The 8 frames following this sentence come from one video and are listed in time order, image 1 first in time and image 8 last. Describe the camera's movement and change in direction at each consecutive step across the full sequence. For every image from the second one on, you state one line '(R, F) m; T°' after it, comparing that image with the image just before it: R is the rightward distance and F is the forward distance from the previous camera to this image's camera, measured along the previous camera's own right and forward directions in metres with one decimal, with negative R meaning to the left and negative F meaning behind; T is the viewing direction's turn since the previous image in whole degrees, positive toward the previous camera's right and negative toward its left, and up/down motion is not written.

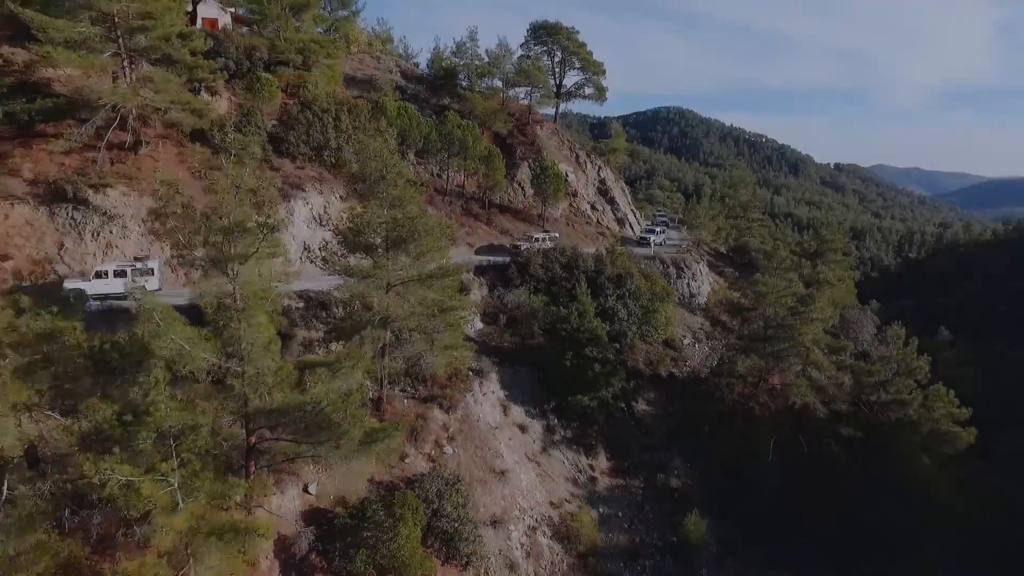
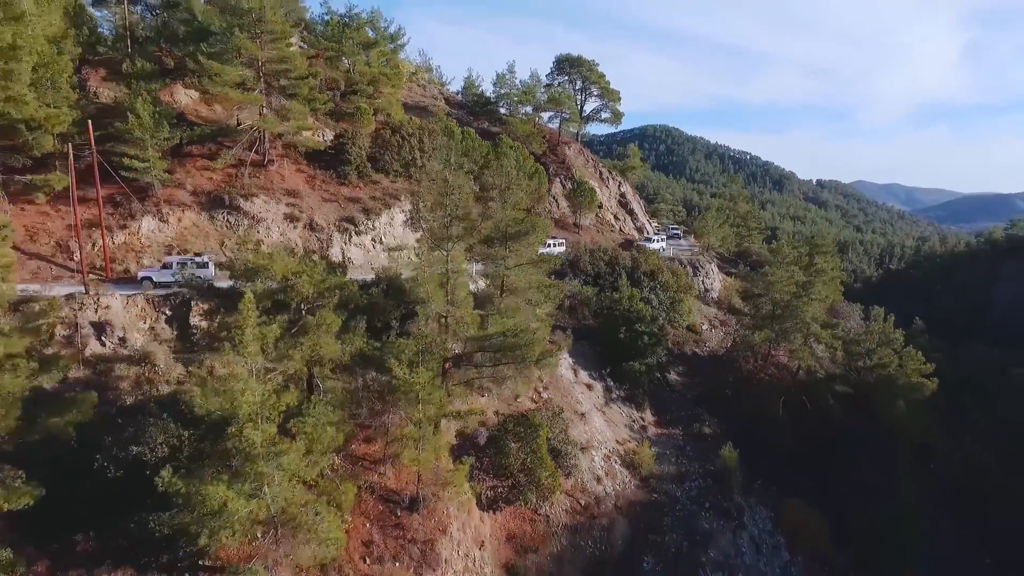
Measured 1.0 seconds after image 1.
(-3.3, -4.8) m; +1°
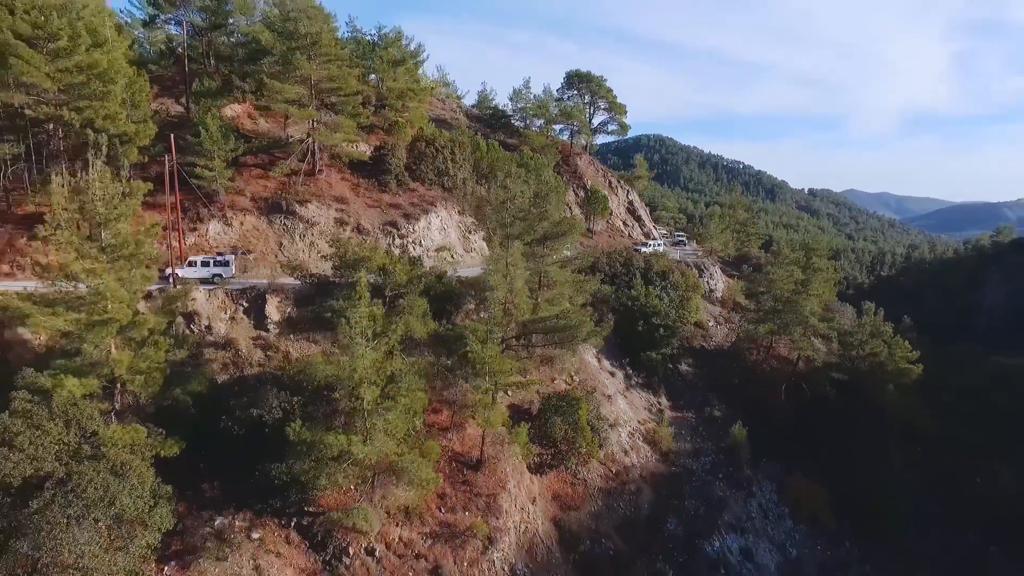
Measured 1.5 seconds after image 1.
(-1.6, -2.5) m; +1°
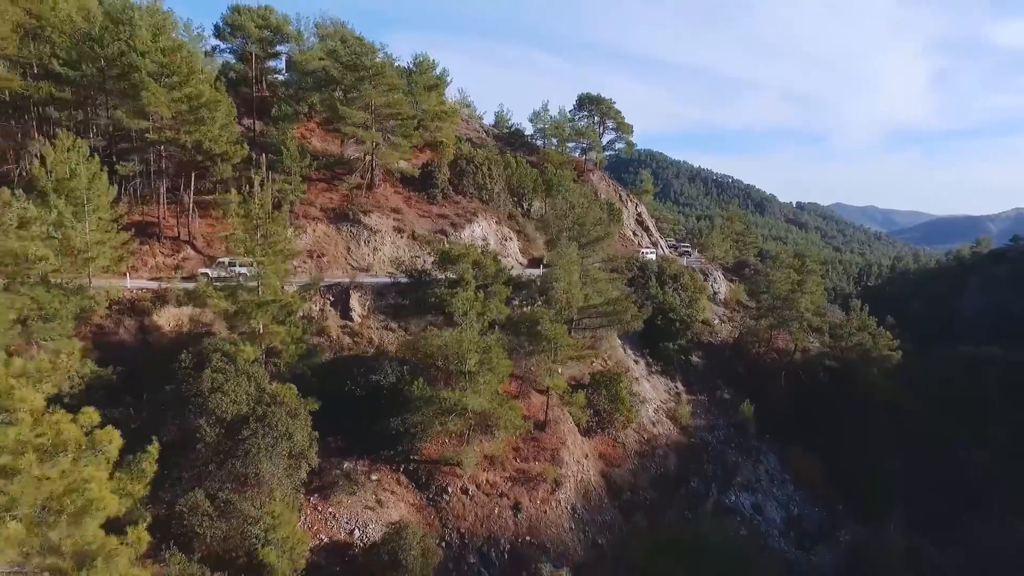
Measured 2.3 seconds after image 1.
(-2.4, -3.8) m; +1°
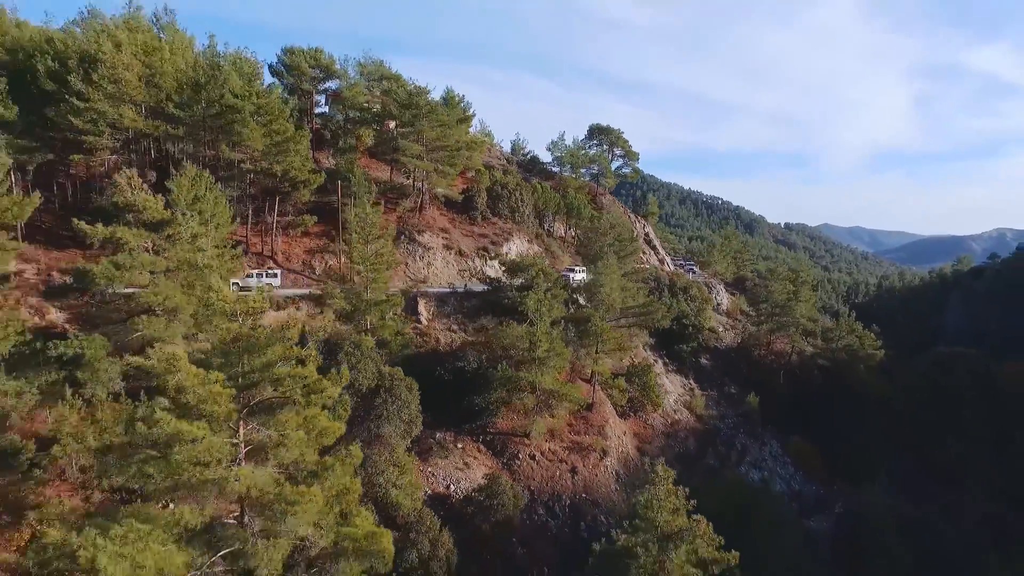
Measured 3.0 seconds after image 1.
(-2.6, -4.3) m; +1°
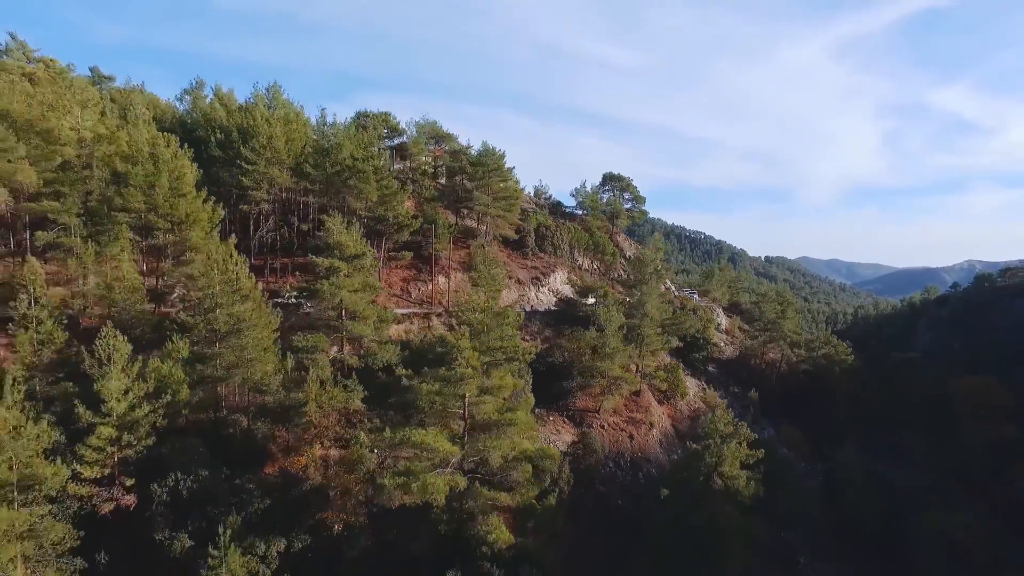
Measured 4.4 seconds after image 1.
(-4.9, -8.5) m; +2°
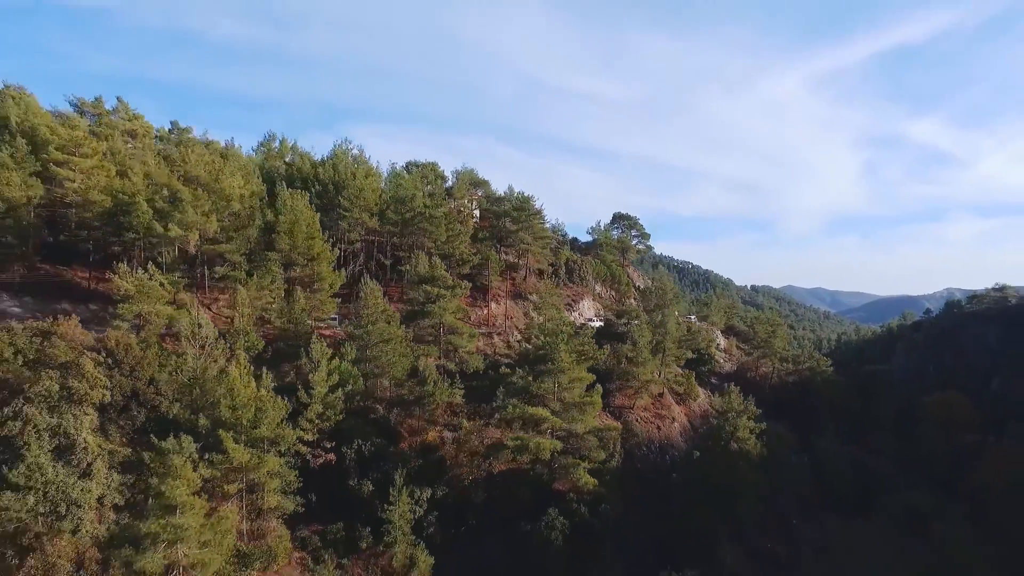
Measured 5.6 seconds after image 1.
(-4.5, -8.4) m; +1°
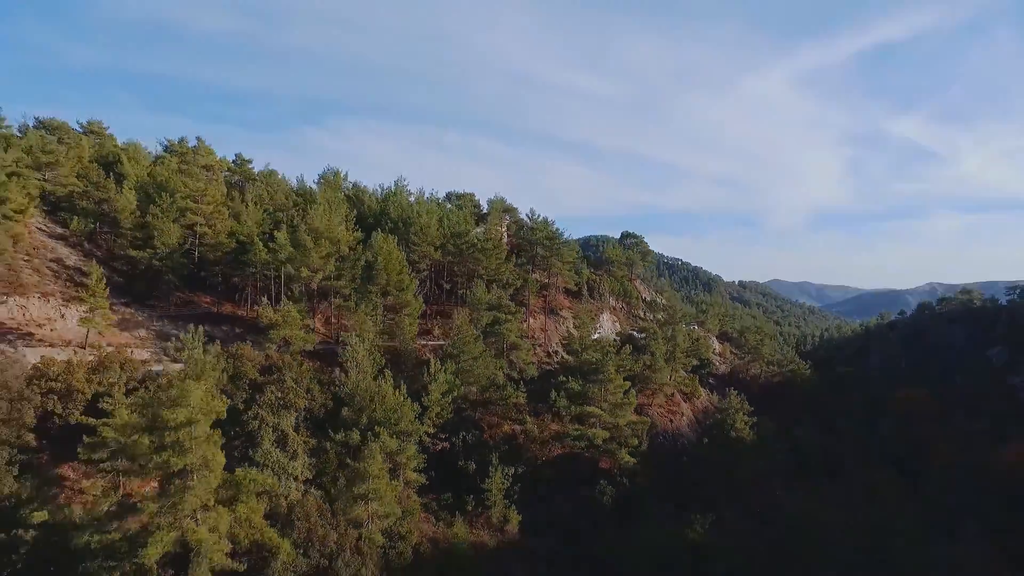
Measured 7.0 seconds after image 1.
(-4.7, -9.7) m; +1°
